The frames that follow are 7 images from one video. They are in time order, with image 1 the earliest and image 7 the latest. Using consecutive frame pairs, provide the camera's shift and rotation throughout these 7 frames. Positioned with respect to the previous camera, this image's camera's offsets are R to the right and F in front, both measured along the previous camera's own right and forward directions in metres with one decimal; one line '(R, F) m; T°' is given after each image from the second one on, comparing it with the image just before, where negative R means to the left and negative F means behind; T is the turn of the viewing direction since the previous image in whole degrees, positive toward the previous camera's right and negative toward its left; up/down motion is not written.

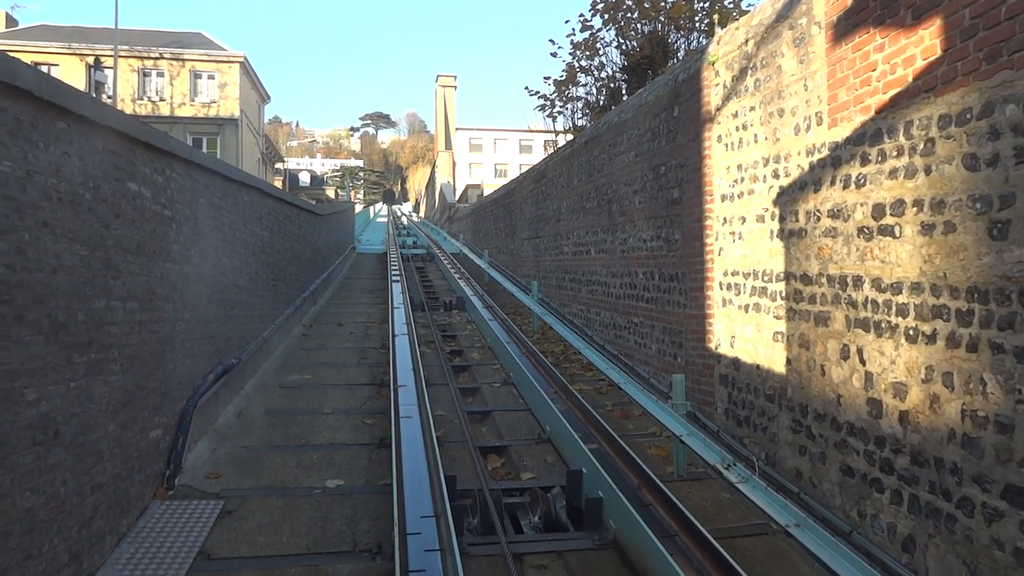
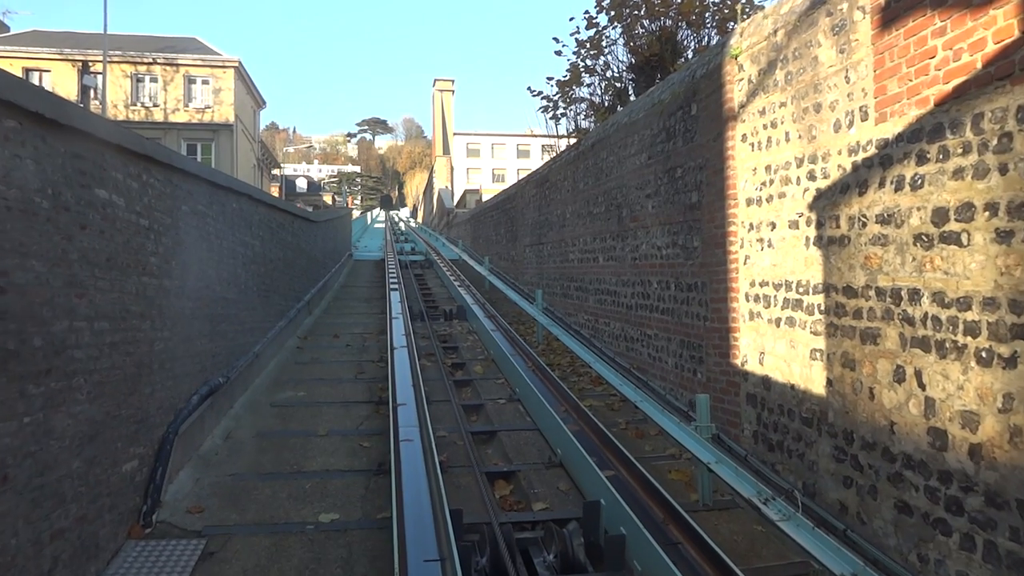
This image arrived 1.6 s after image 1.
(-0.1, +0.5) m; 0°
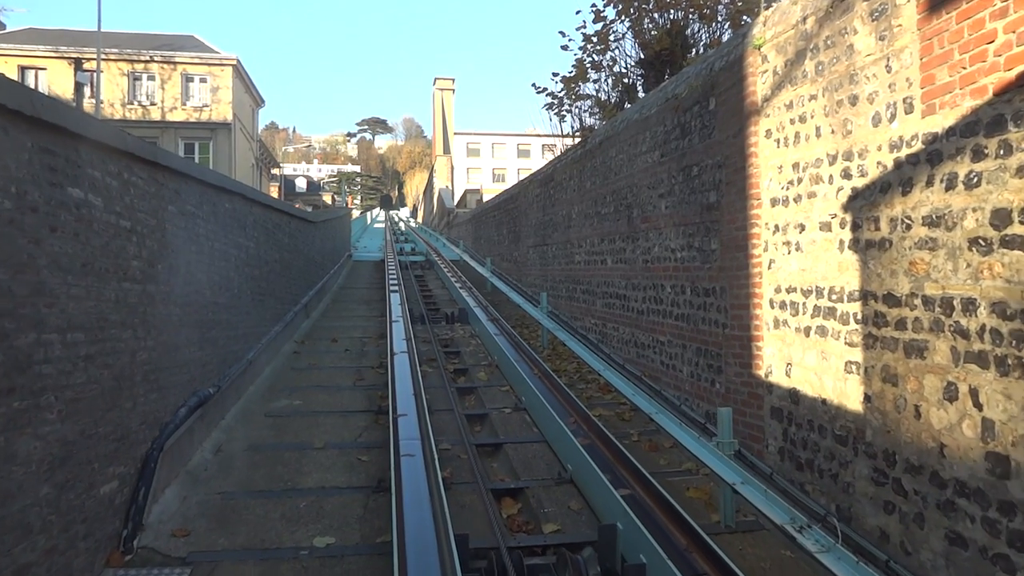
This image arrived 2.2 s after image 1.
(-0.1, +0.4) m; 0°
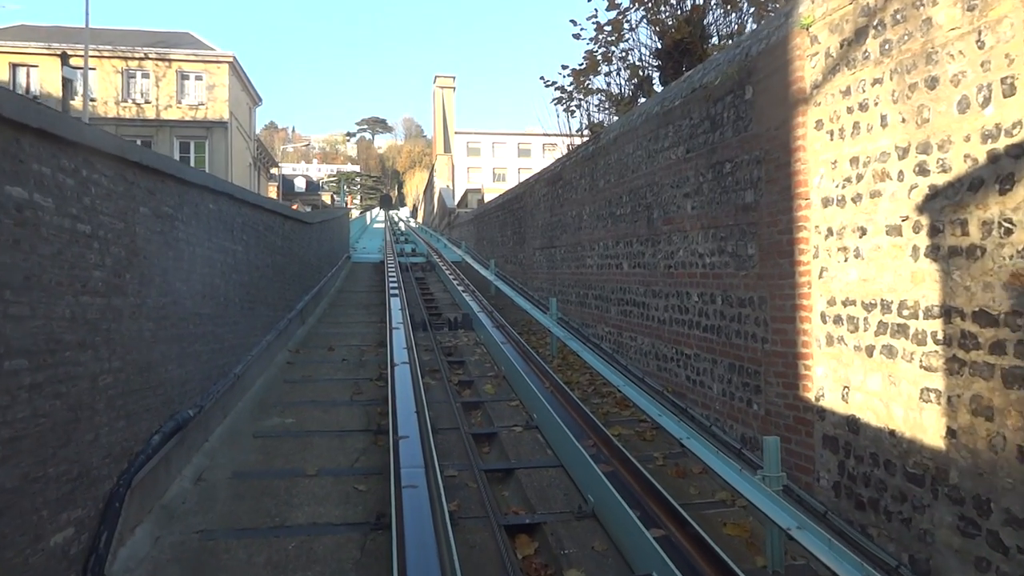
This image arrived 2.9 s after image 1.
(-0.1, +0.6) m; 0°
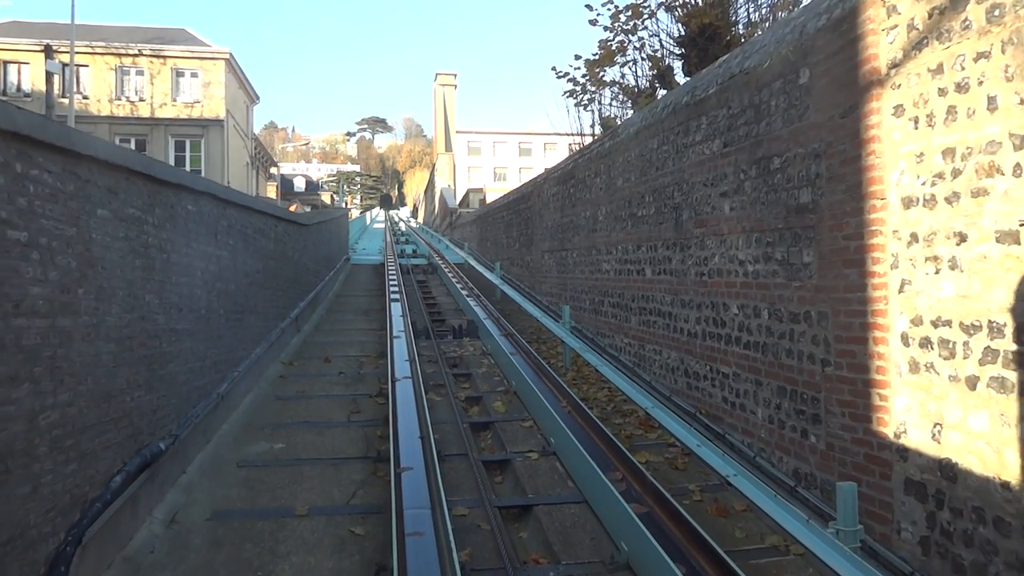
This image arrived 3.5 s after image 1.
(-0.1, +0.7) m; 0°
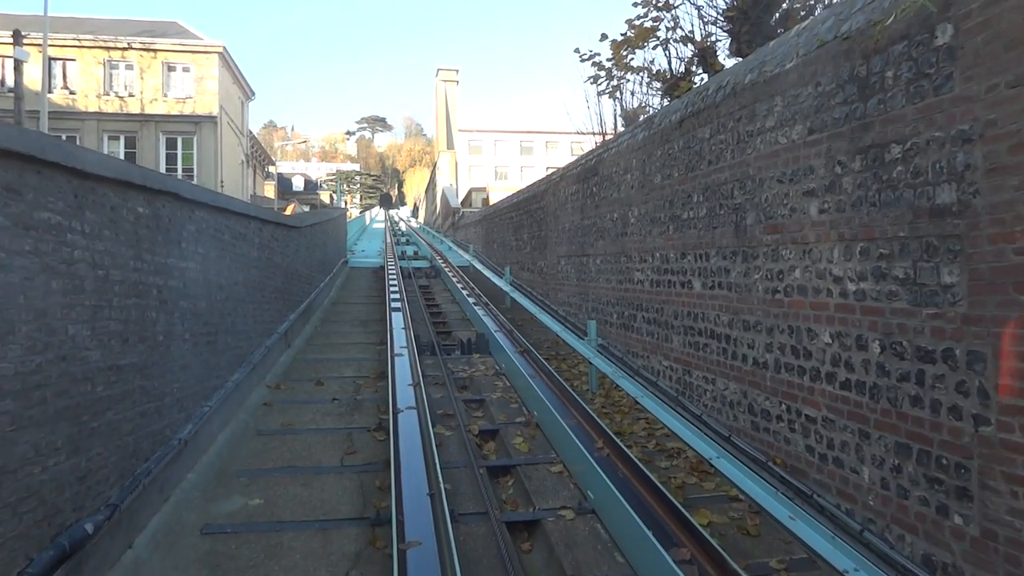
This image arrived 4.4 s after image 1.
(-0.2, +1.2) m; 0°
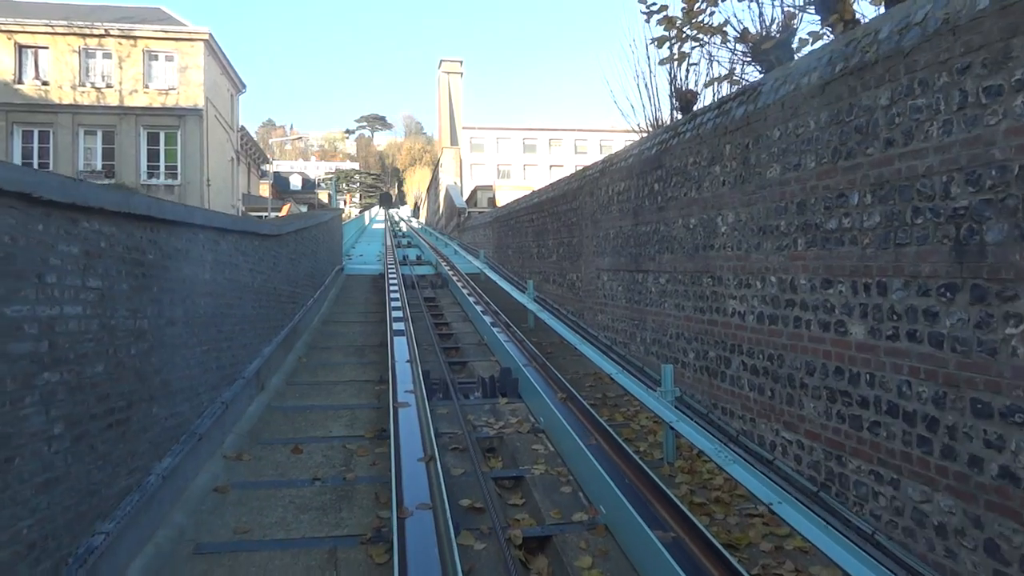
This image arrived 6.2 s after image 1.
(-0.3, +2.2) m; 0°
